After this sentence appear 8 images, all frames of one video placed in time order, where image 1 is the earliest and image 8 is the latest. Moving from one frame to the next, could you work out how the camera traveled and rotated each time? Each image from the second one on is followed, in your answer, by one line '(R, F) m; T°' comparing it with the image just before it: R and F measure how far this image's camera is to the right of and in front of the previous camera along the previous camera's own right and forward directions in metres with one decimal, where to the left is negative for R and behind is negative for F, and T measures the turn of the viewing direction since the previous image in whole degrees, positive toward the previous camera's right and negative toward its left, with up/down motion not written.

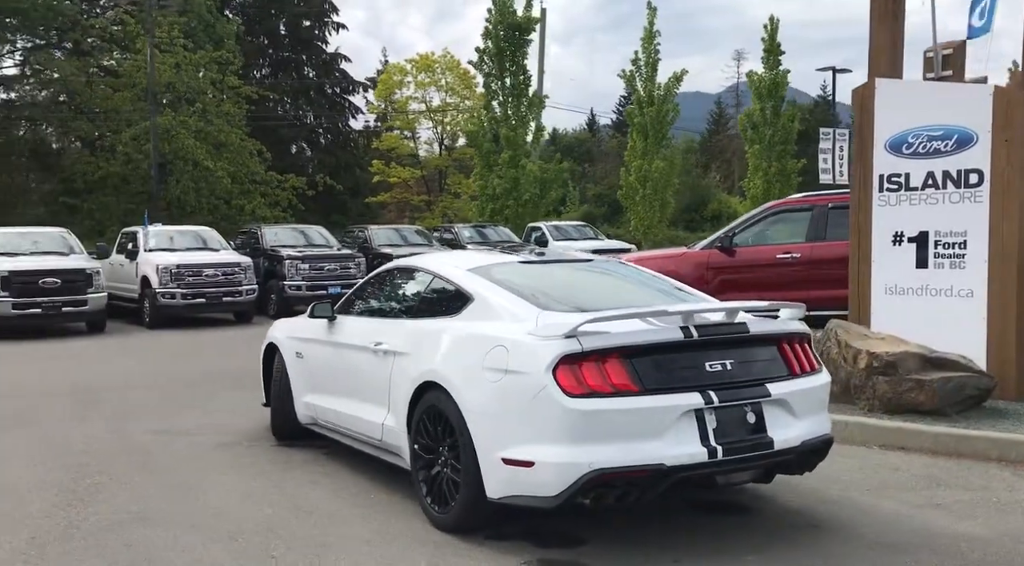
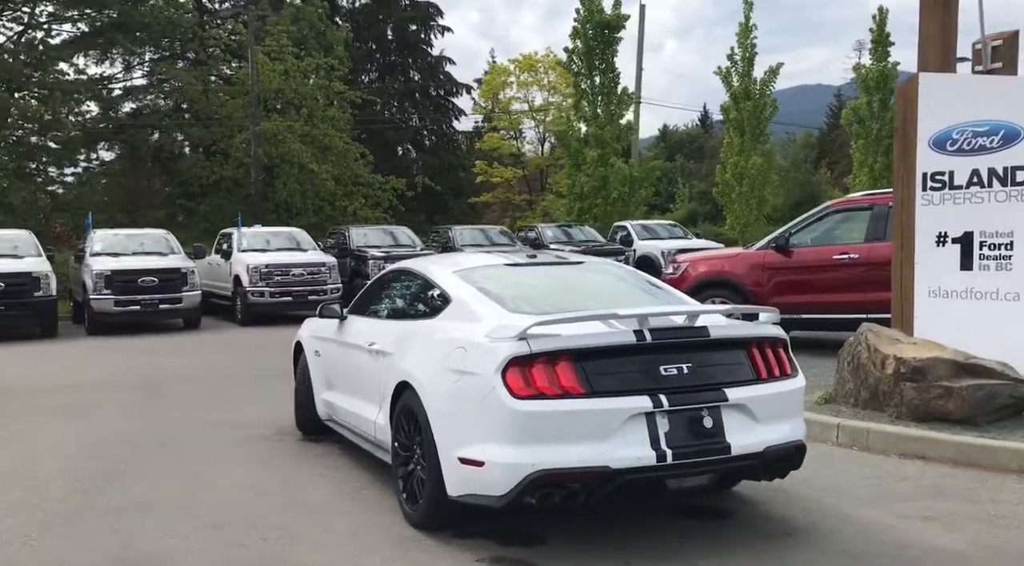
(+0.8, -0.1) m; -7°
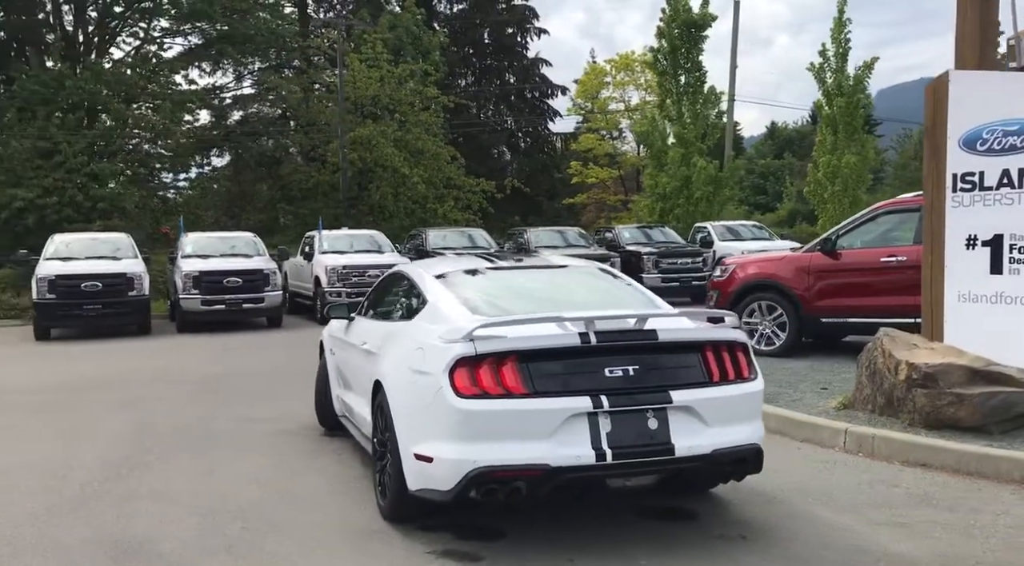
(+0.9, -0.2) m; -7°
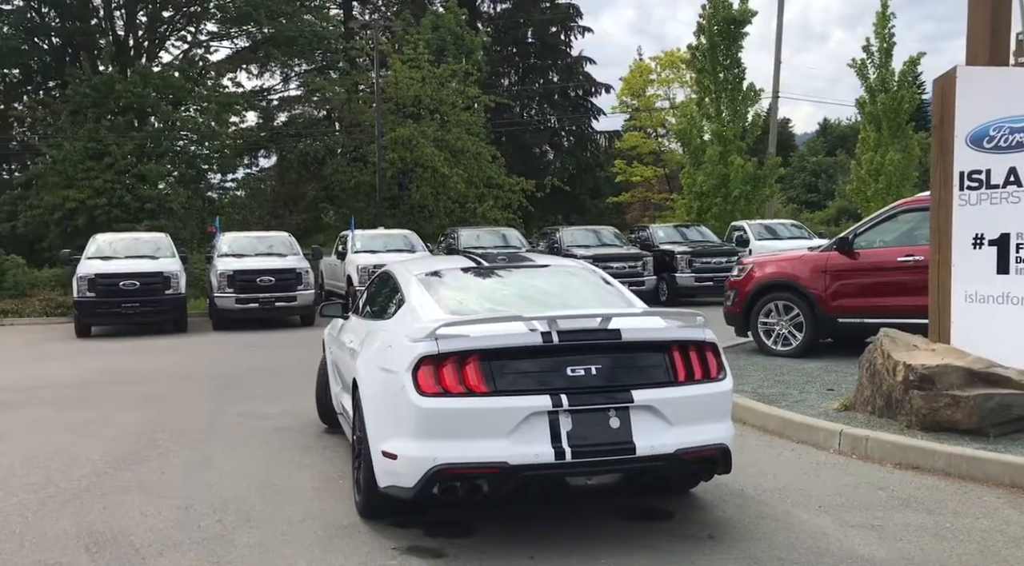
(+0.5, 0.0) m; -3°
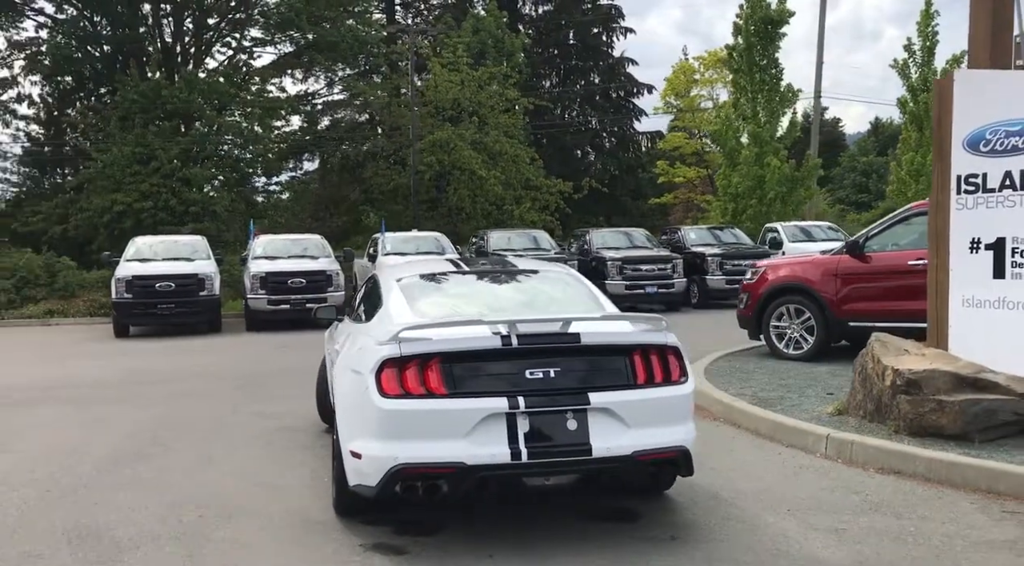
(+0.5, -0.1) m; -3°
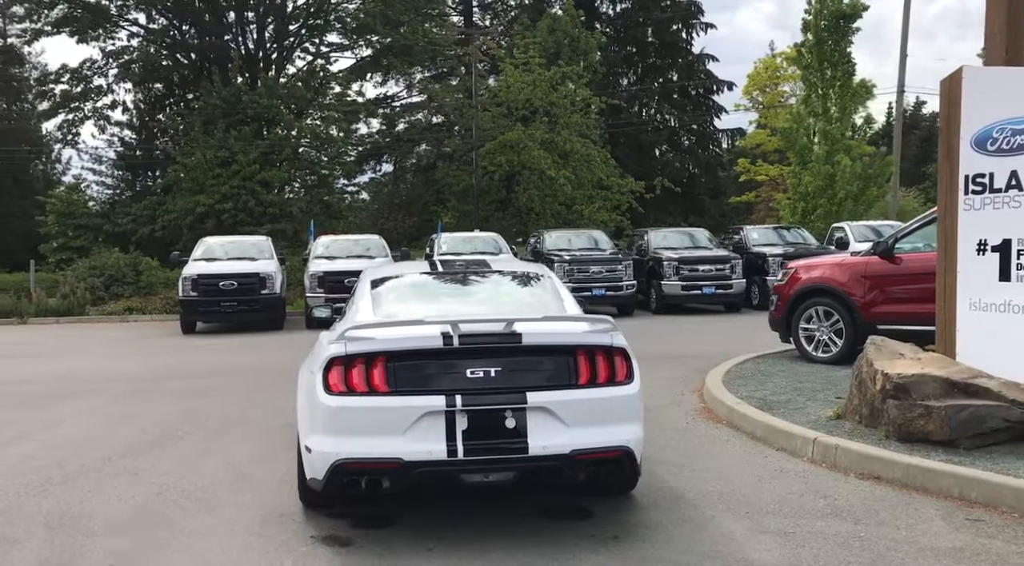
(+0.8, -0.1) m; -6°
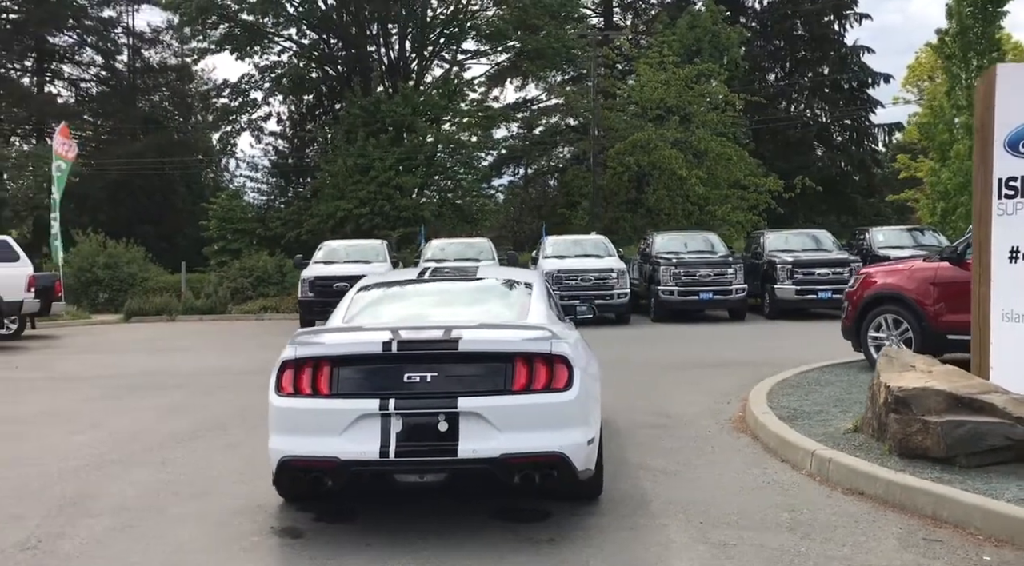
(+1.3, -0.1) m; -10°
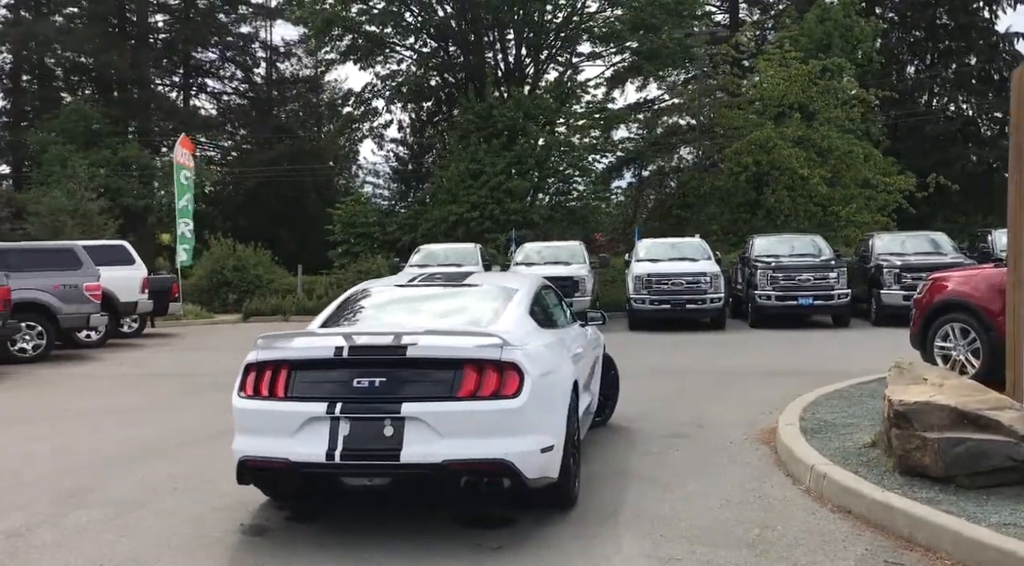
(+1.2, +0.1) m; -9°
